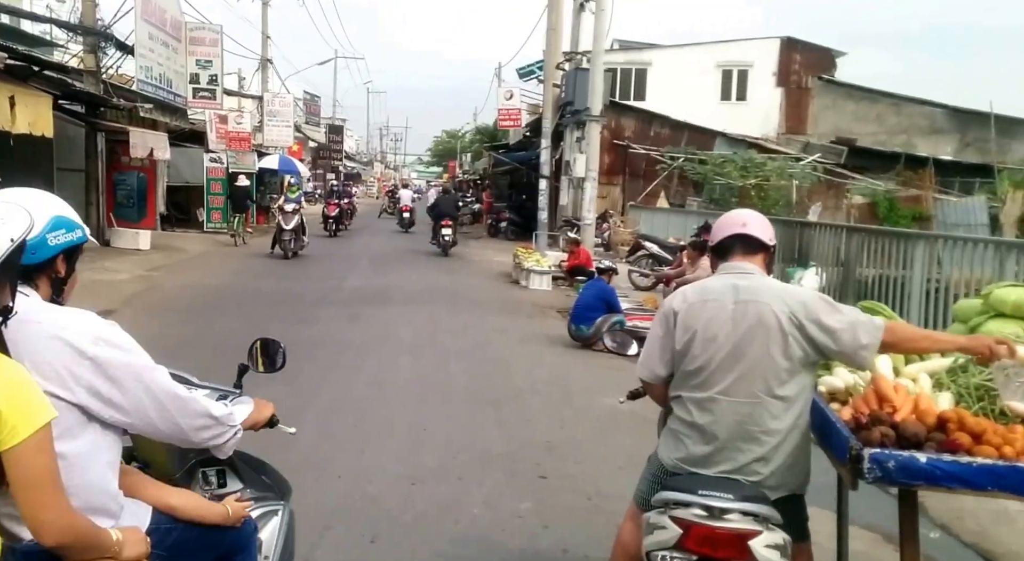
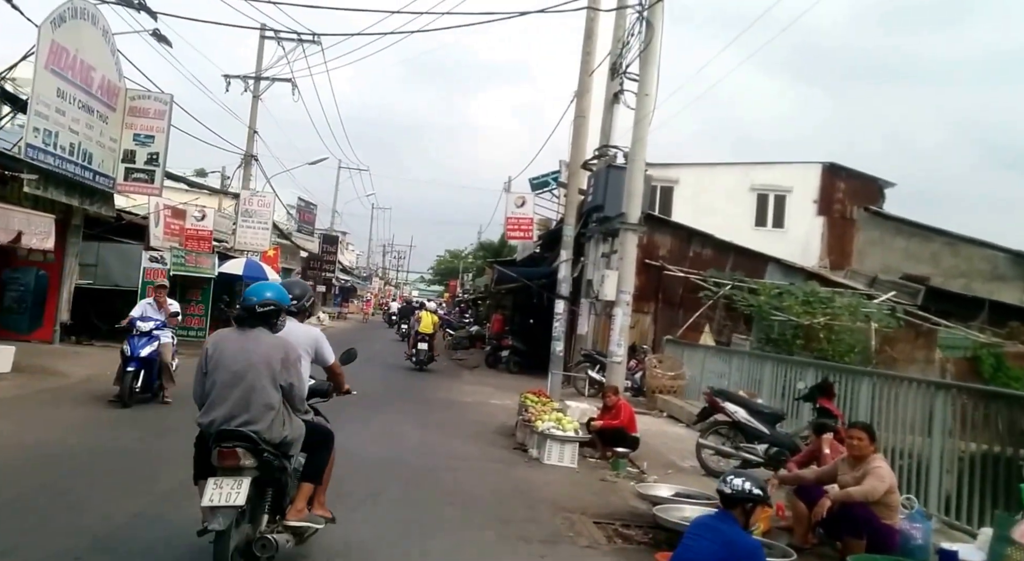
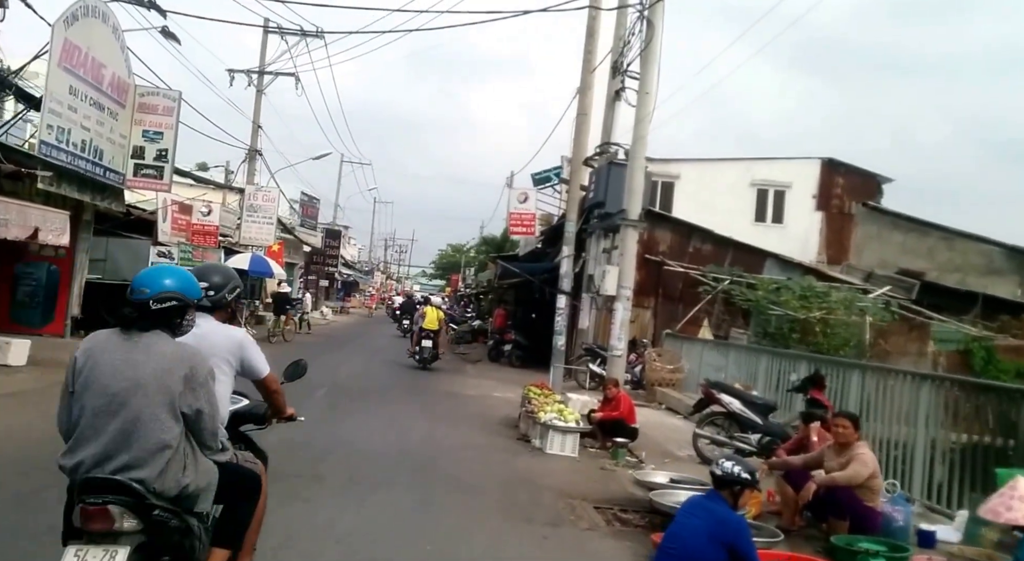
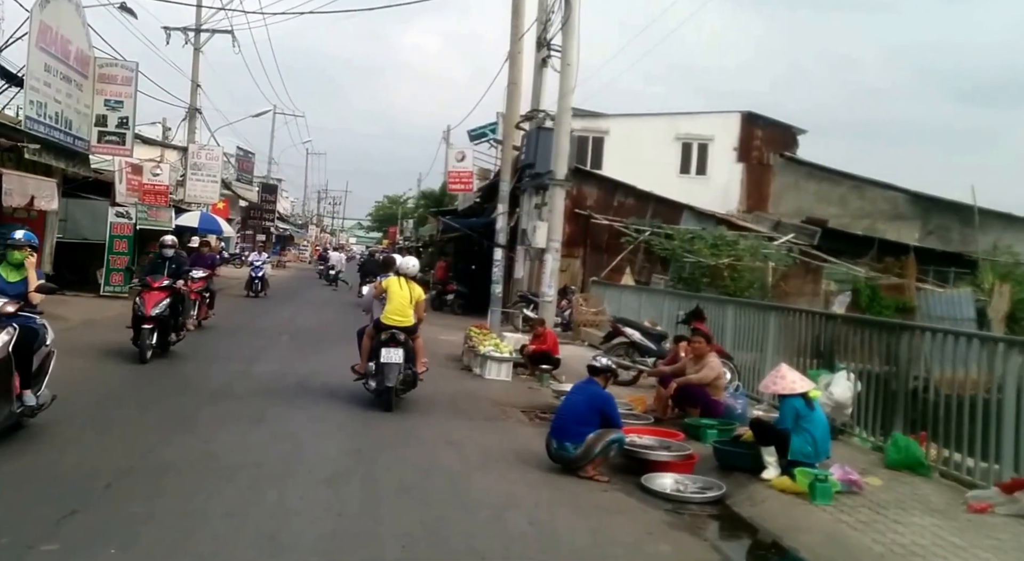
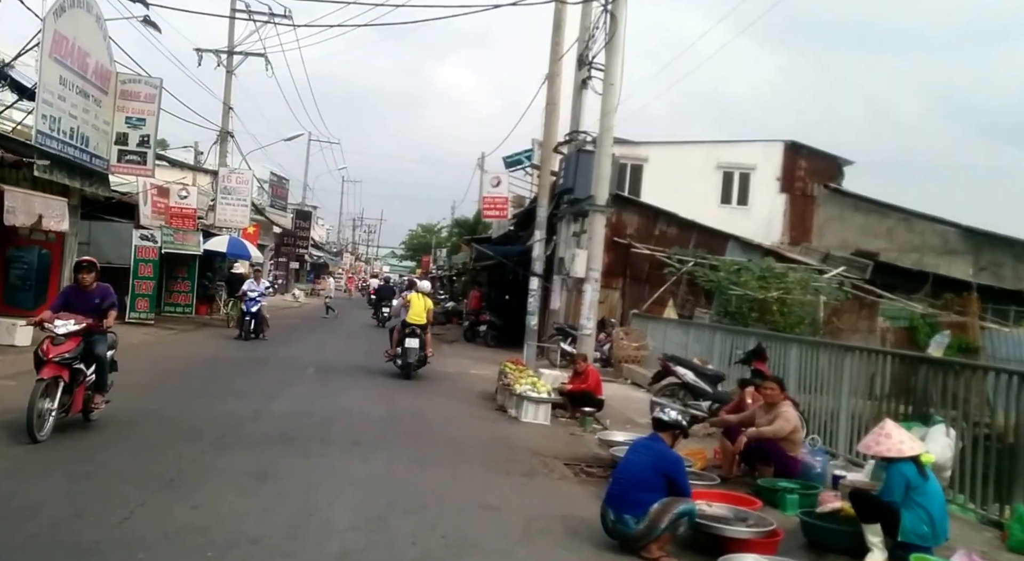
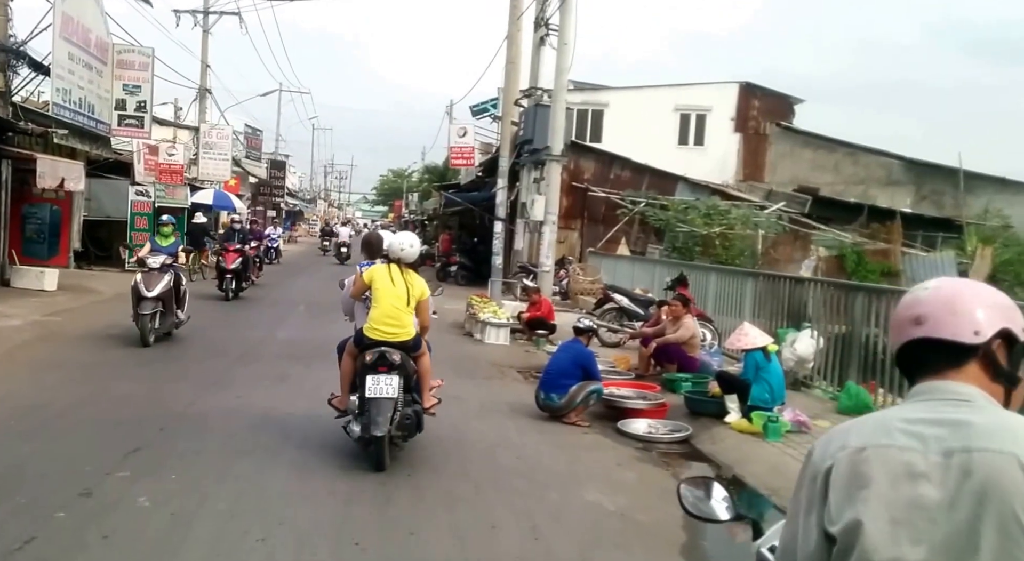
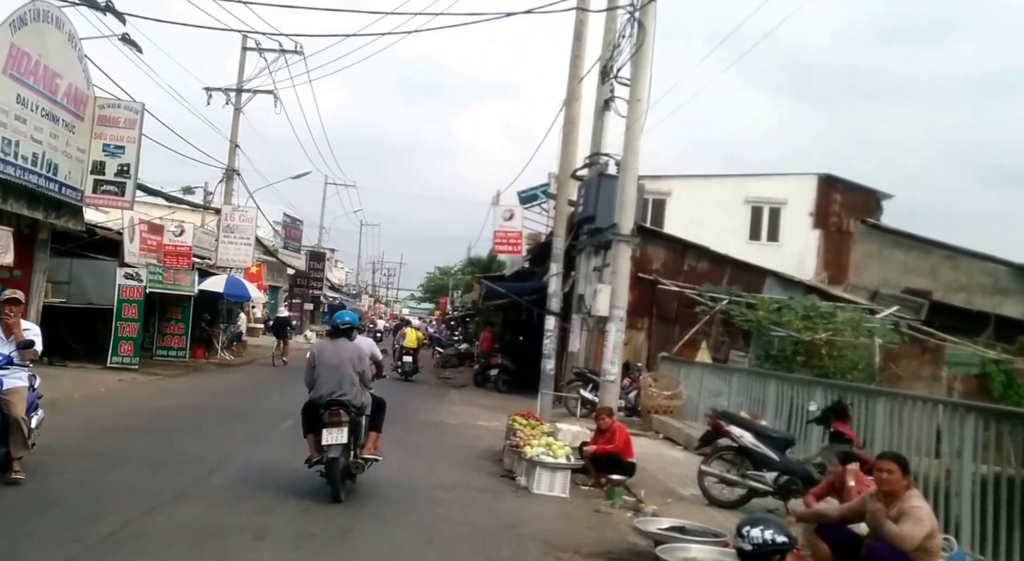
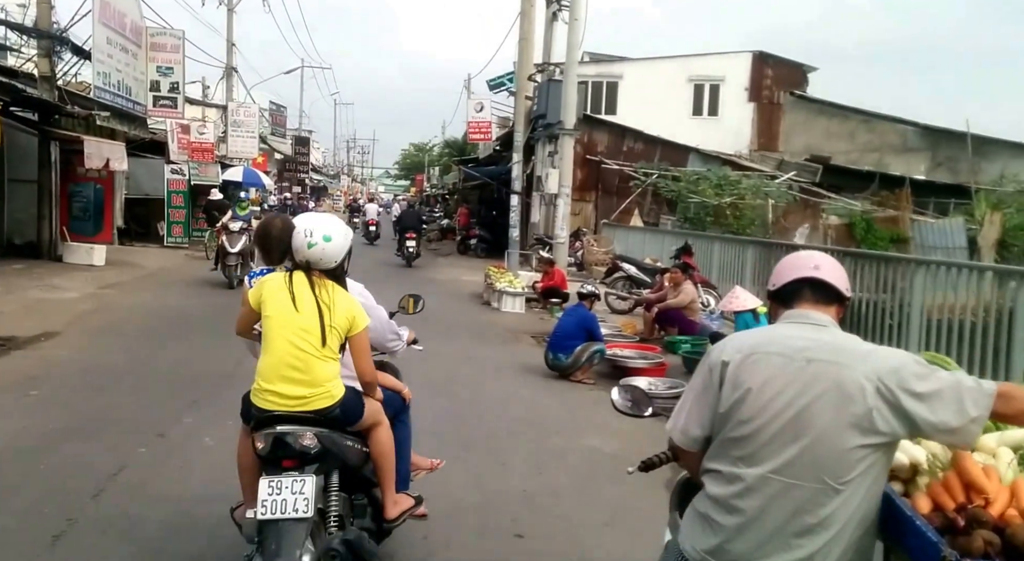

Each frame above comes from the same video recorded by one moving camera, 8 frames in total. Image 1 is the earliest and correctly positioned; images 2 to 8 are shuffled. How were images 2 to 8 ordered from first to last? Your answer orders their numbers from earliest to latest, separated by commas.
8, 6, 4, 5, 3, 2, 7
